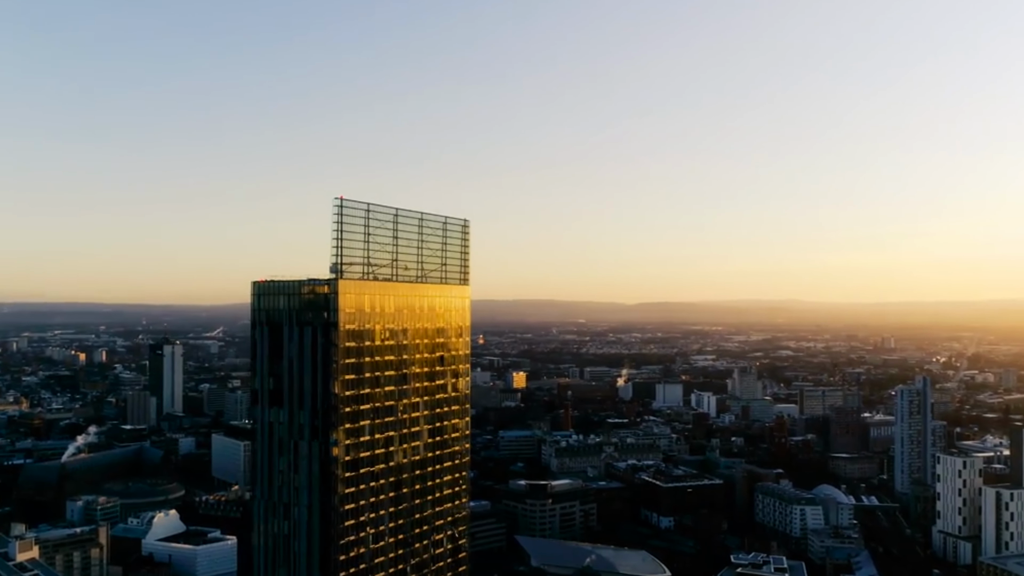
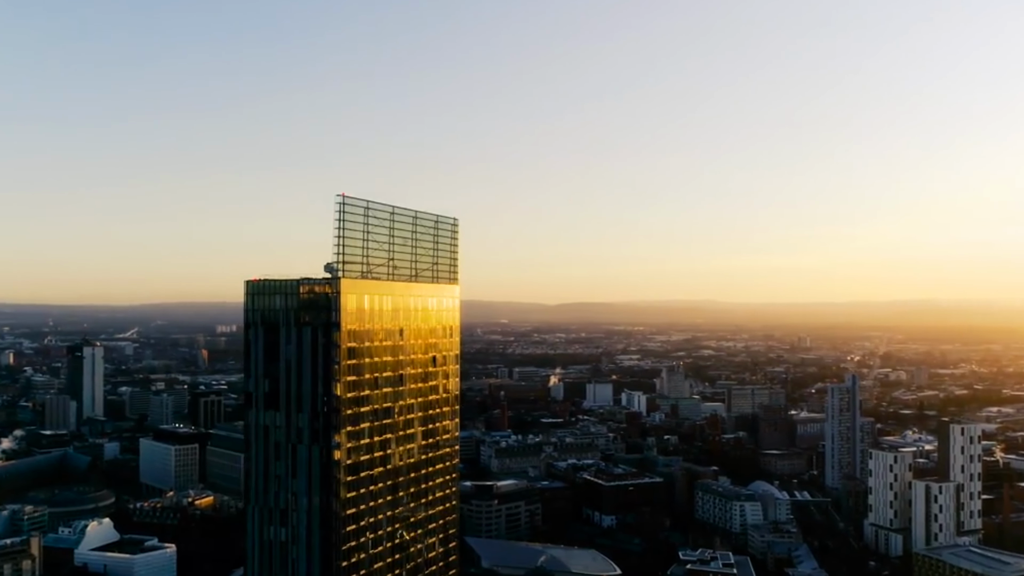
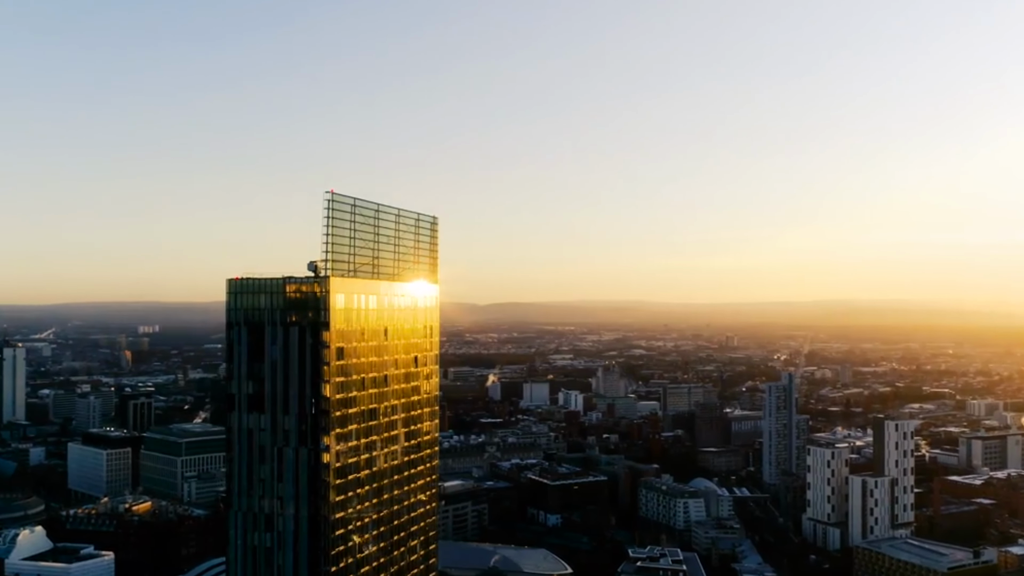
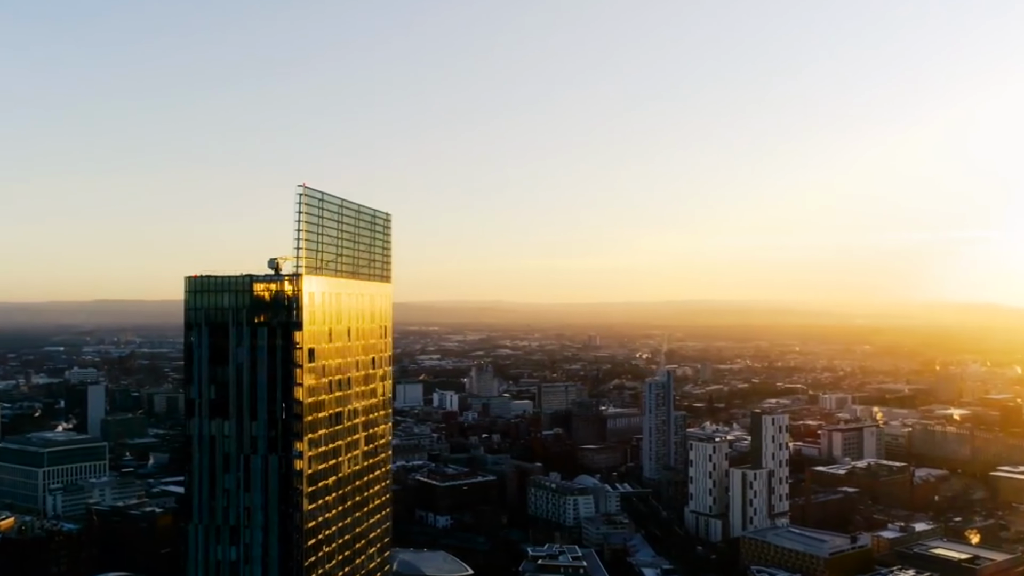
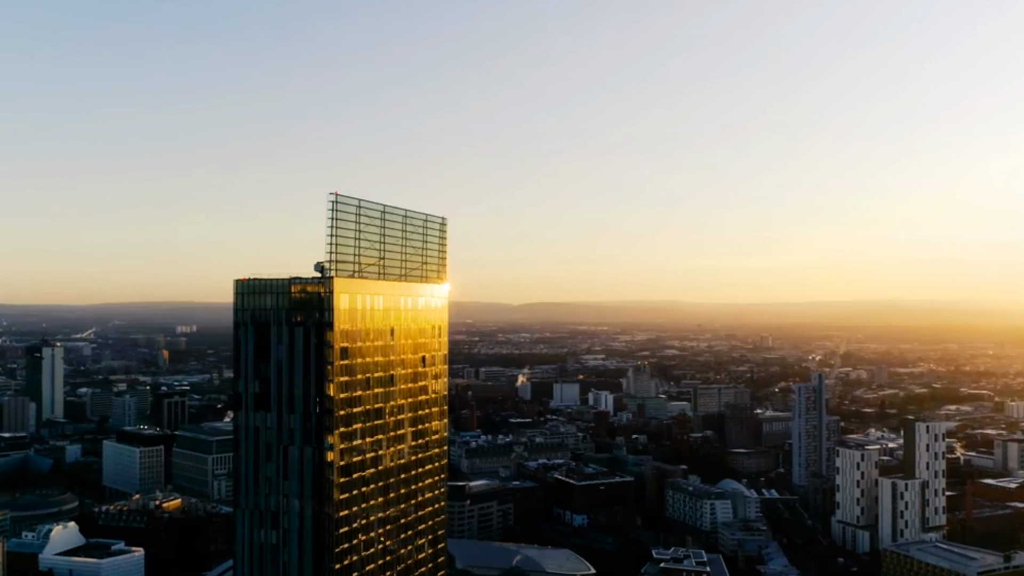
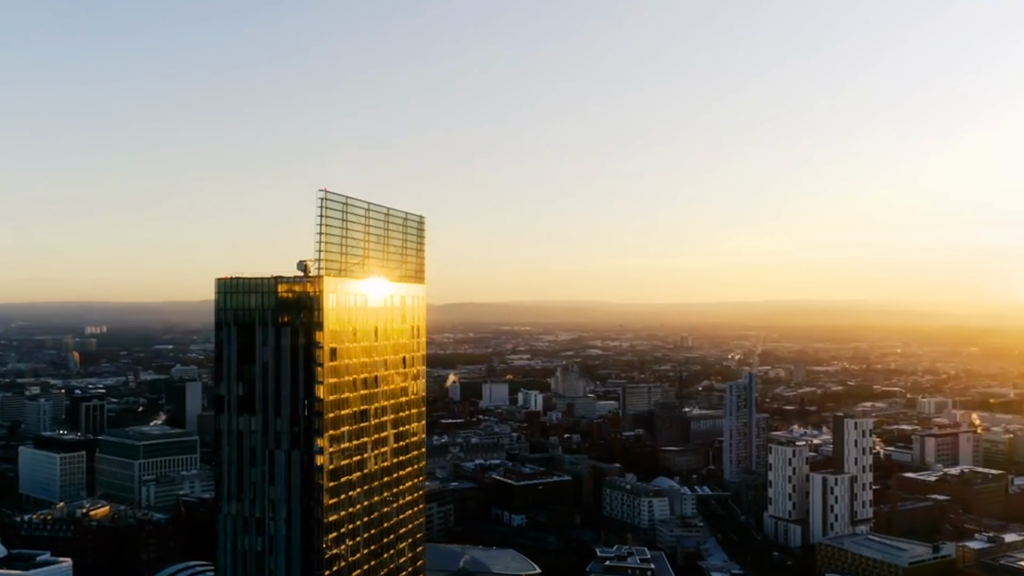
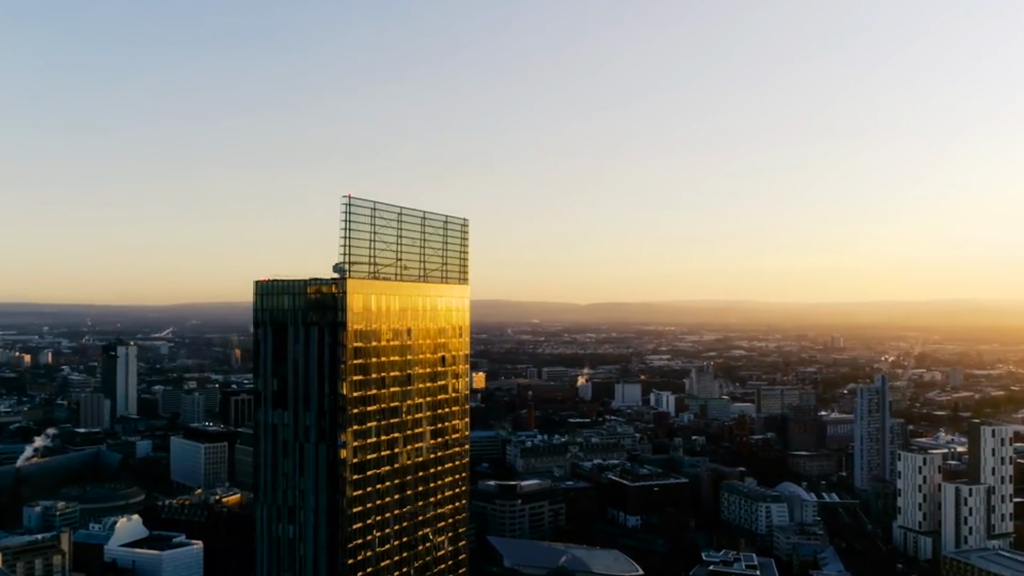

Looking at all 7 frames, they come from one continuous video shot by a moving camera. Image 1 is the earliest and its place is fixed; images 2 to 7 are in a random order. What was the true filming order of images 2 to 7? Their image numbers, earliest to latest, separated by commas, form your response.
7, 2, 5, 3, 6, 4
